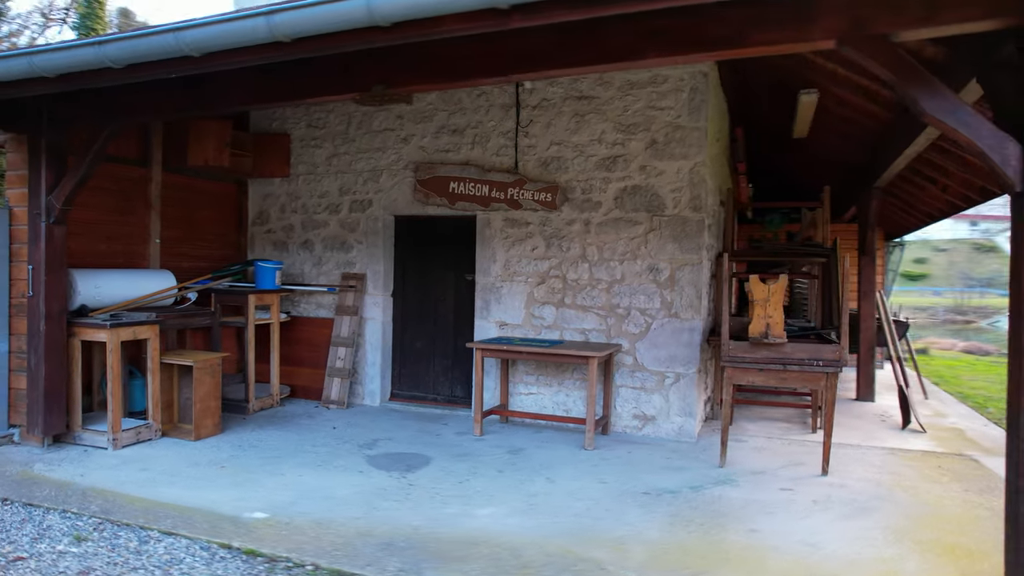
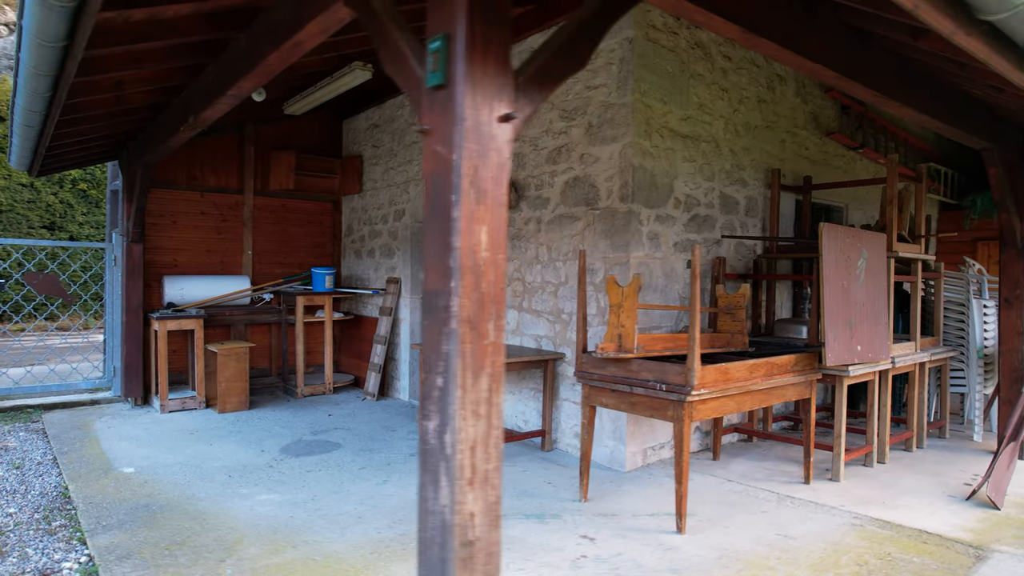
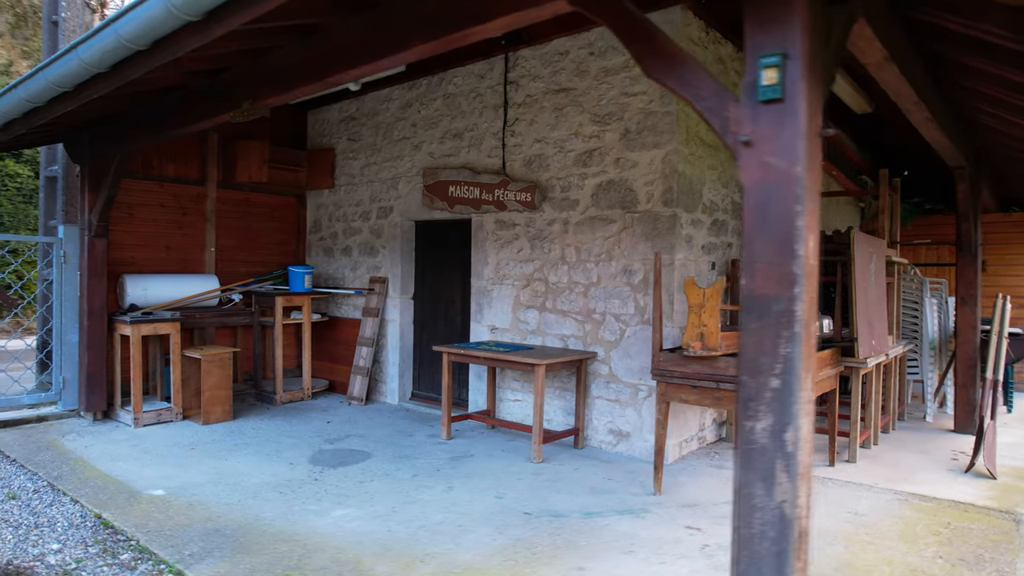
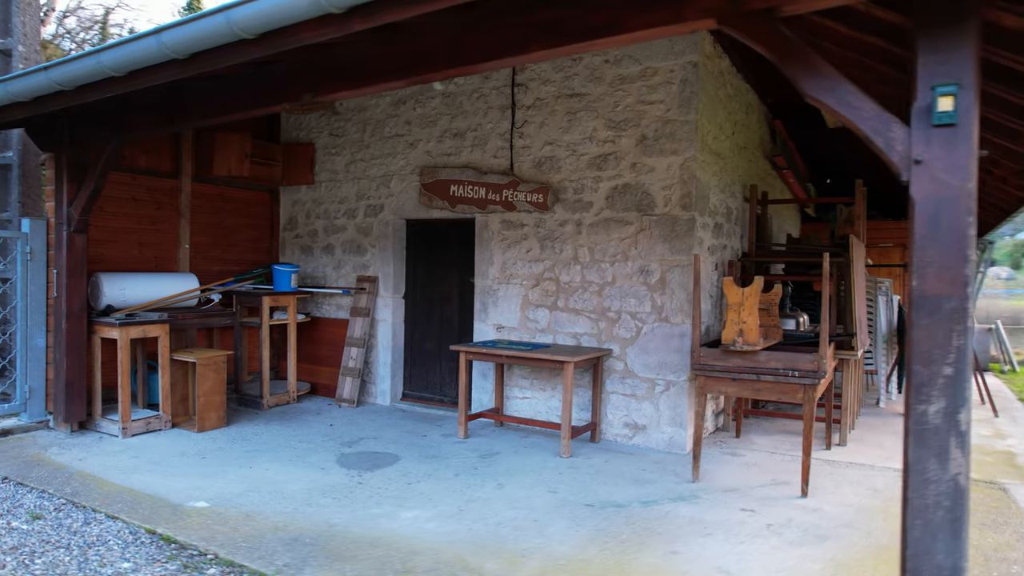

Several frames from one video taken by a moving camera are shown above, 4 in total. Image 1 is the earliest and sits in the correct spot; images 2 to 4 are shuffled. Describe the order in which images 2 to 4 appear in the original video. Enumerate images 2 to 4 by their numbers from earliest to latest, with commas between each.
4, 3, 2
